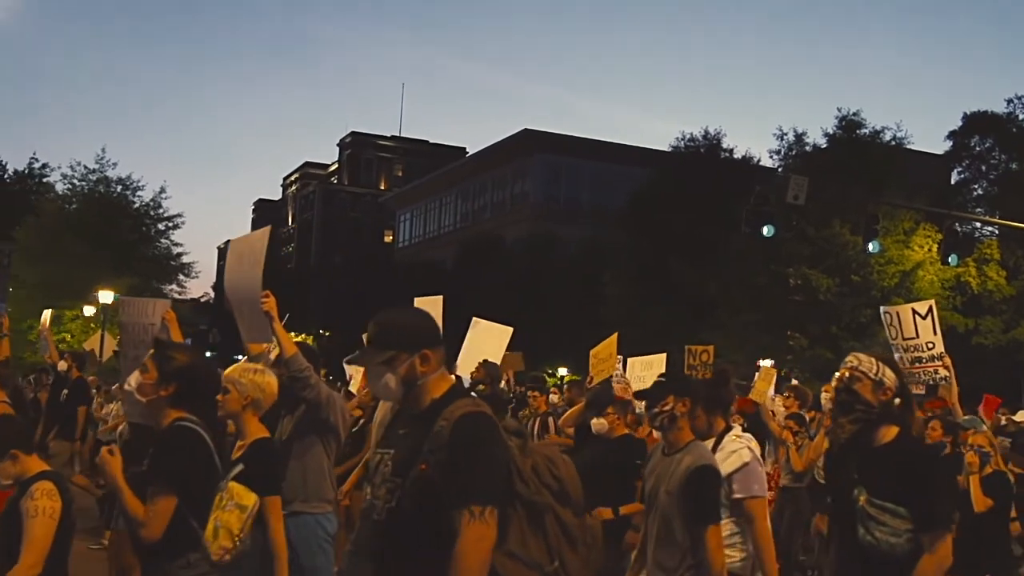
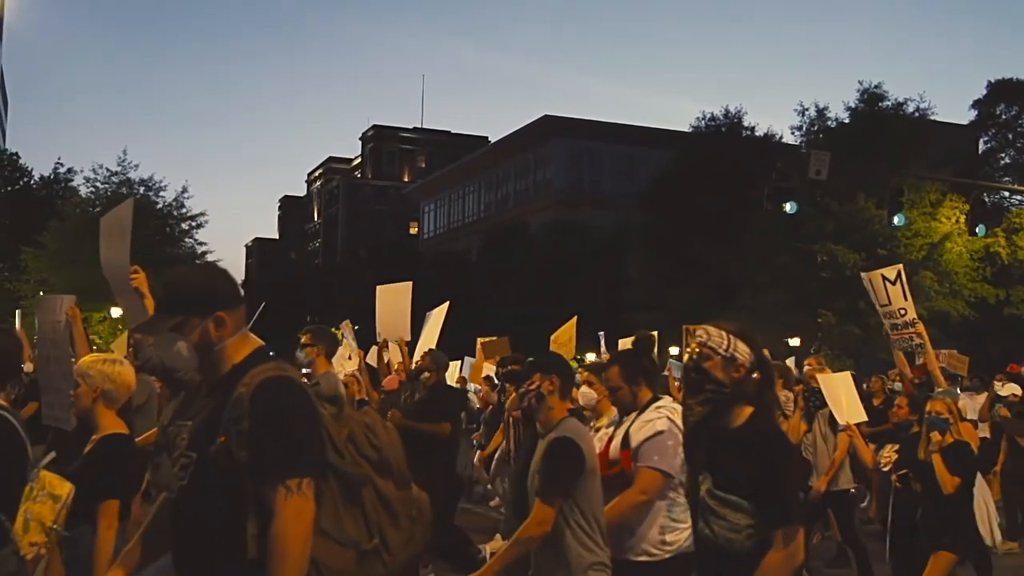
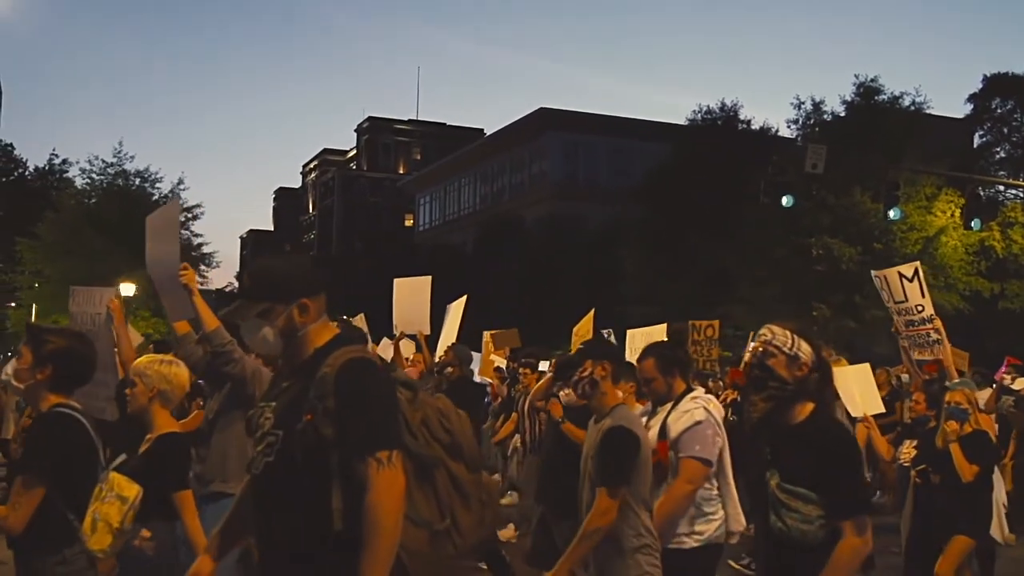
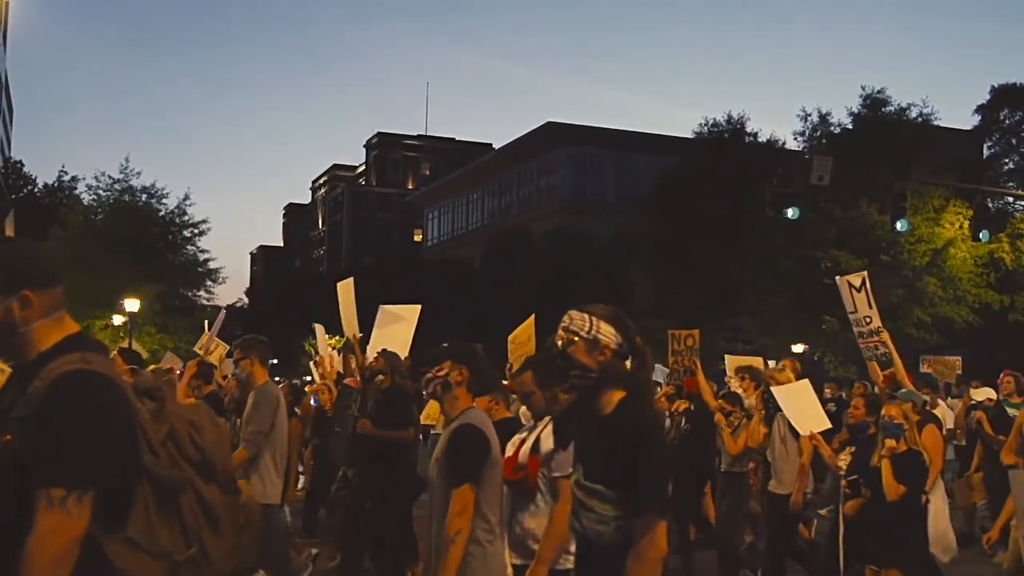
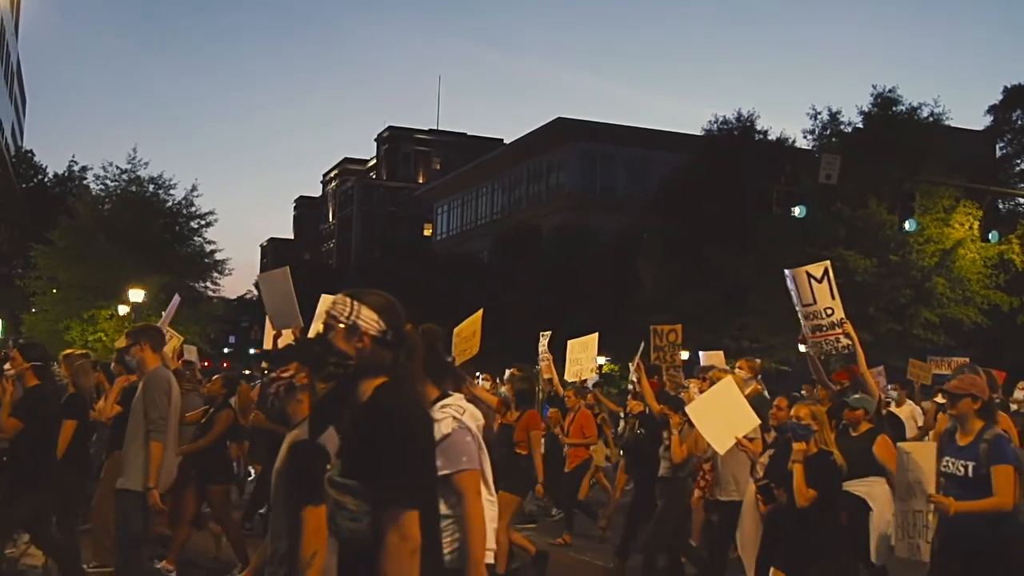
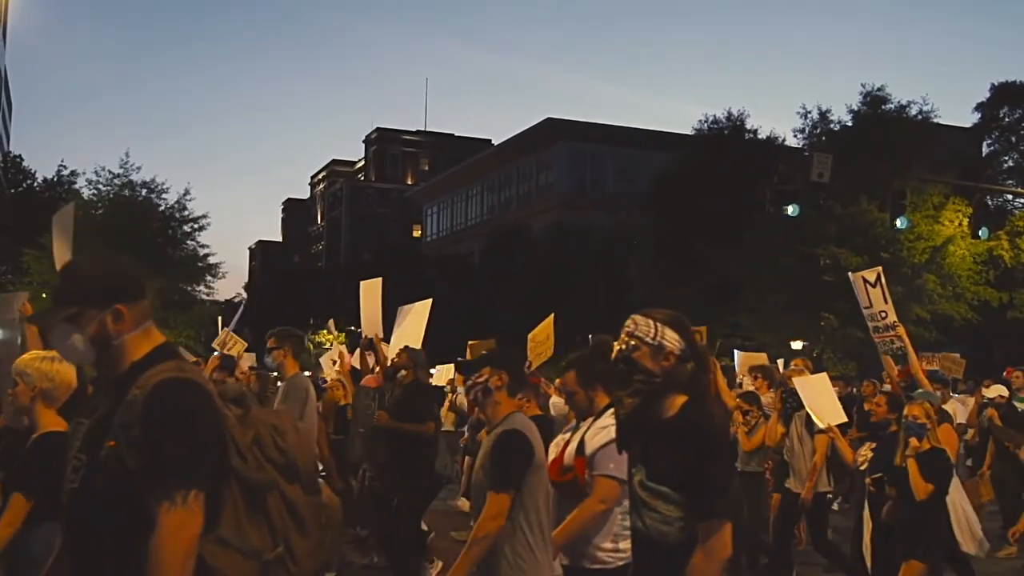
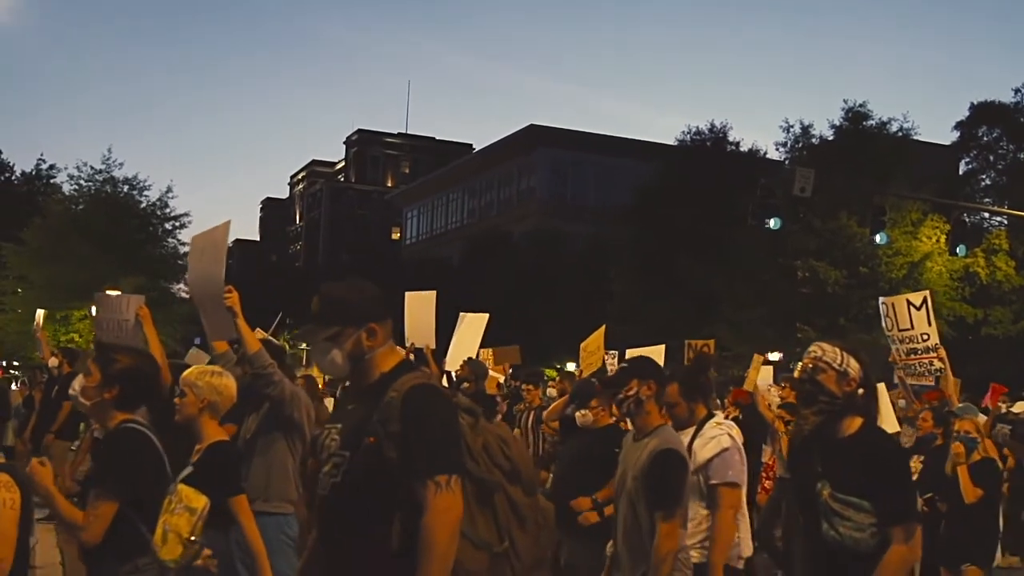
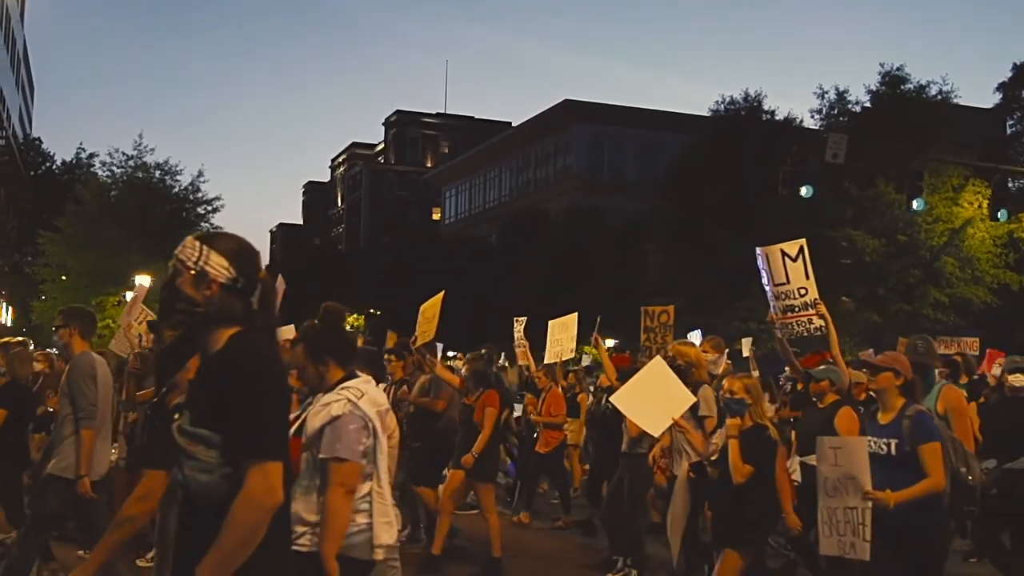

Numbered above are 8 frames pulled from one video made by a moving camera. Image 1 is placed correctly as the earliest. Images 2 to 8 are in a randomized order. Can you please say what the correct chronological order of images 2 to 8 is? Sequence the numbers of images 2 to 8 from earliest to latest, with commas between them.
7, 3, 2, 6, 4, 5, 8
